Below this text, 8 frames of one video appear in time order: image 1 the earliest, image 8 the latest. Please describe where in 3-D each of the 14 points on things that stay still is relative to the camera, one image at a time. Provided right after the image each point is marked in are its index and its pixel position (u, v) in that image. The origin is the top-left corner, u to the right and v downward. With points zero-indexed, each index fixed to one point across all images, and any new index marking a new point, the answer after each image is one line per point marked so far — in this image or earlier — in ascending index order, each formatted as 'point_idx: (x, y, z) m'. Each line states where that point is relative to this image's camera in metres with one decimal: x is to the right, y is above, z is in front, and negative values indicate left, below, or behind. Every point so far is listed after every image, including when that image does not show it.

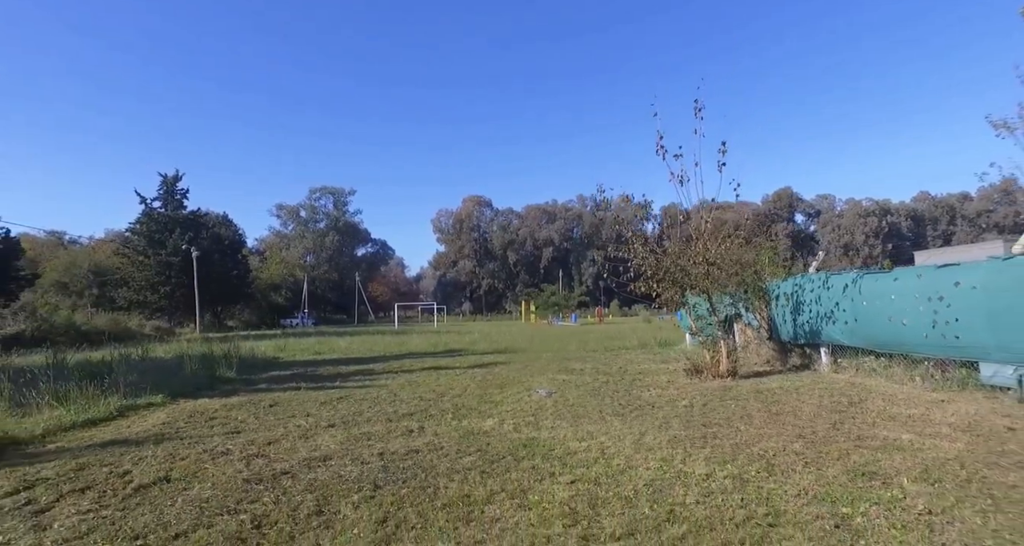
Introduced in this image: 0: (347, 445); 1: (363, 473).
0: (-1.7, -1.7, +5.9) m
1: (-1.2, -1.7, +4.8) m
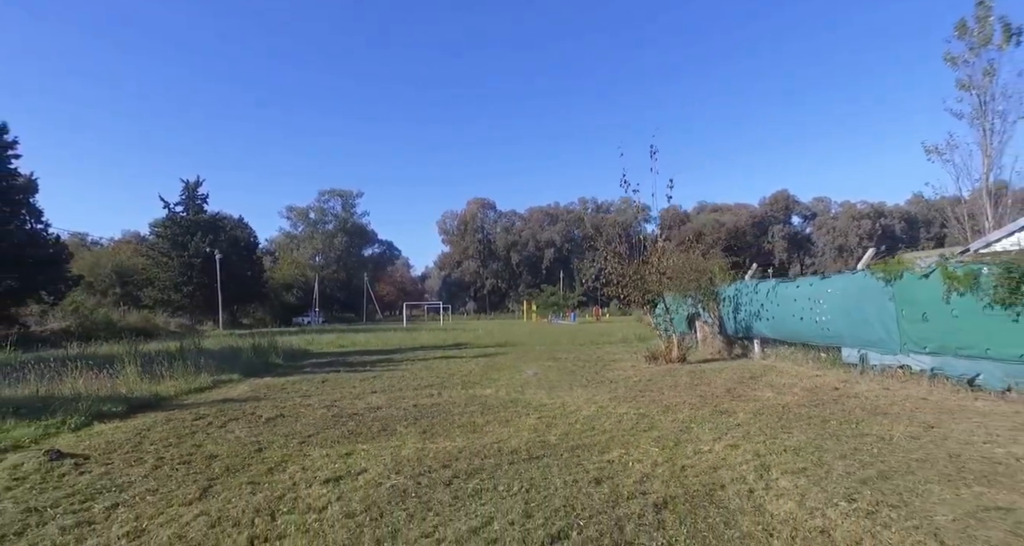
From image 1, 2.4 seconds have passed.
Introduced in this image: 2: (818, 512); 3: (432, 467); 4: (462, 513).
0: (-1.8, -1.9, +8.6) m
1: (-1.4, -1.8, +7.5) m
2: (+1.8, -1.4, +3.4) m
3: (-0.7, -1.6, +4.7) m
4: (-0.3, -1.5, +3.6) m
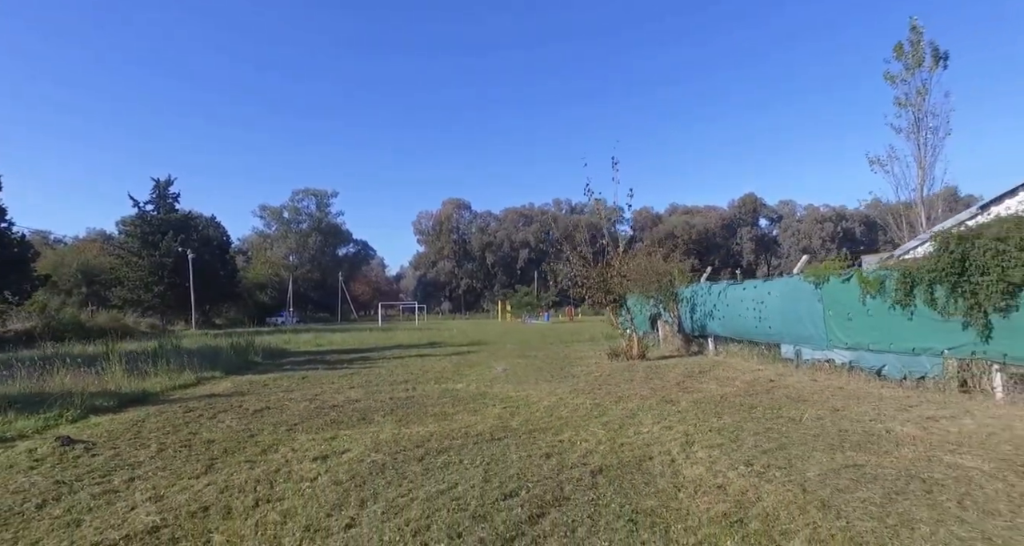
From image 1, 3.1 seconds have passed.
0: (-2.3, -1.9, +9.3) m
1: (-1.8, -1.9, +8.2) m
2: (+1.6, -1.5, +4.3) m
3: (-1.0, -1.6, +5.5) m
4: (-0.6, -1.6, +4.4) m
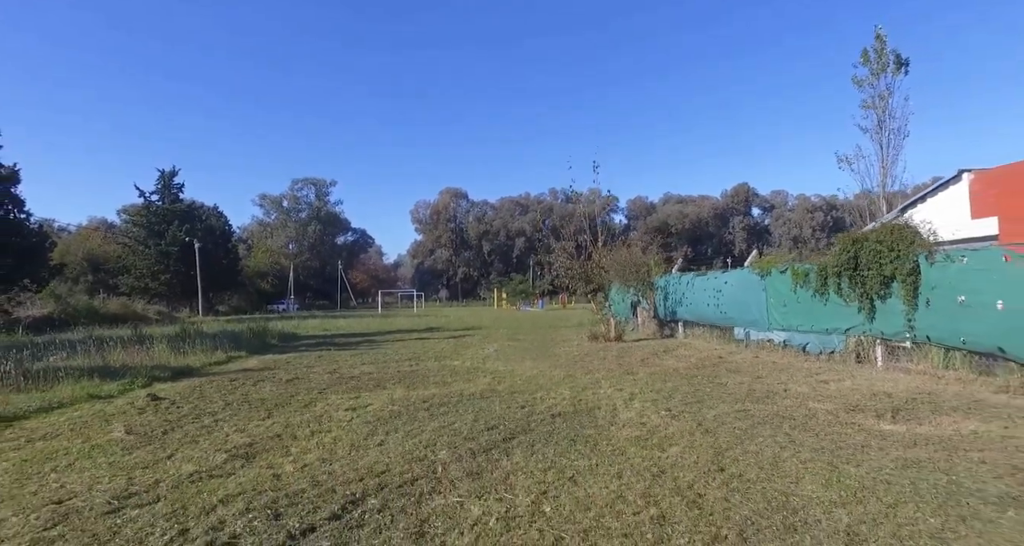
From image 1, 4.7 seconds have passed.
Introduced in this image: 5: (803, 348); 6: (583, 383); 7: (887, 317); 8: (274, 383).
0: (-2.5, -1.8, +10.9) m
1: (-2.0, -1.7, +9.8) m
2: (+1.4, -1.5, +5.9) m
3: (-1.2, -1.6, +7.1) m
4: (-0.8, -1.5, +6.0) m
5: (+4.8, -1.3, +9.5) m
6: (+1.0, -1.6, +8.3) m
7: (+4.9, -0.6, +7.6) m
8: (-3.7, -1.7, +8.9) m
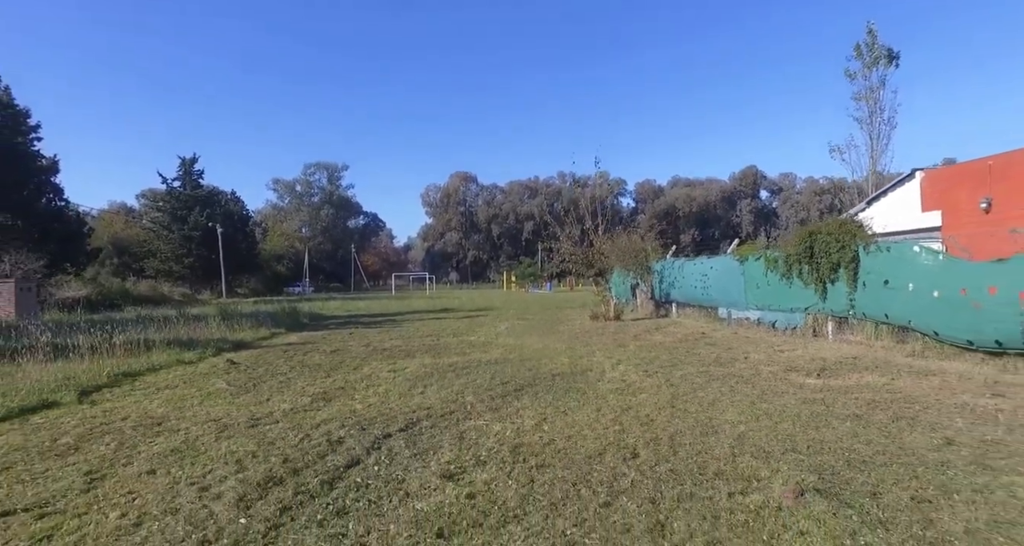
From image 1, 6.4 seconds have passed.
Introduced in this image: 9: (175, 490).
0: (-2.3, -1.5, +12.6) m
1: (-1.8, -1.5, +11.4) m
2: (+1.5, -1.3, +7.5) m
3: (-1.0, -1.4, +8.7) m
4: (-0.7, -1.4, +7.6) m
5: (+5.0, -1.0, +11.0) m
6: (+1.2, -1.4, +9.9) m
7: (+5.1, -0.4, +9.1) m
8: (-3.5, -1.5, +10.6) m
9: (-1.9, -1.2, +3.3) m
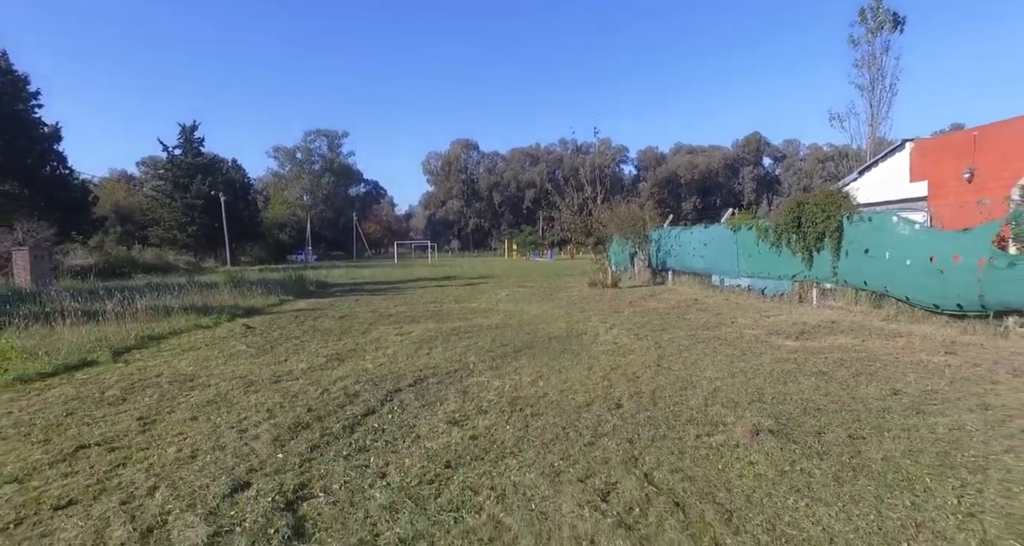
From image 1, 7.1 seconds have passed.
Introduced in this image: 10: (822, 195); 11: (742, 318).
0: (-2.3, -0.8, +13.1) m
1: (-1.8, -0.8, +12.0) m
2: (+1.5, -0.9, +8.0) m
3: (-1.0, -0.9, +9.2) m
4: (-0.7, -1.0, +8.1) m
5: (+5.0, -0.4, +11.5) m
6: (+1.2, -0.8, +10.4) m
7: (+5.1, +0.1, +9.5) m
8: (-3.5, -0.9, +11.1) m
9: (-1.9, -1.0, +3.8) m
10: (+5.1, +1.3, +9.5) m
11: (+3.7, -0.7, +9.3) m
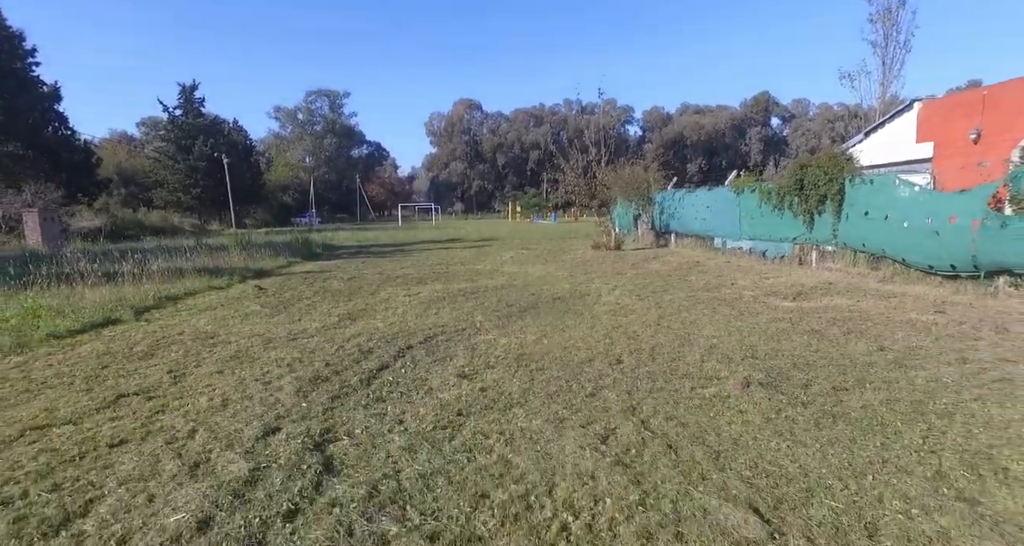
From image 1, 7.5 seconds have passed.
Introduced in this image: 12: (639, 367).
0: (-2.2, +0.1, +13.3) m
1: (-1.7, -0.1, +12.2) m
2: (+1.6, -0.4, +8.2) m
3: (-1.0, -0.3, +9.5) m
4: (-0.6, -0.4, +8.4) m
5: (+5.1, +0.4, +11.7) m
6: (+1.3, -0.1, +10.6) m
7: (+5.1, +0.8, +9.6) m
8: (-3.4, -0.1, +11.3) m
9: (-1.9, -0.8, +4.0) m
10: (+5.2, +1.9, +9.6) m
11: (+3.8, -0.1, +9.5) m
12: (+1.0, -0.7, +4.5) m
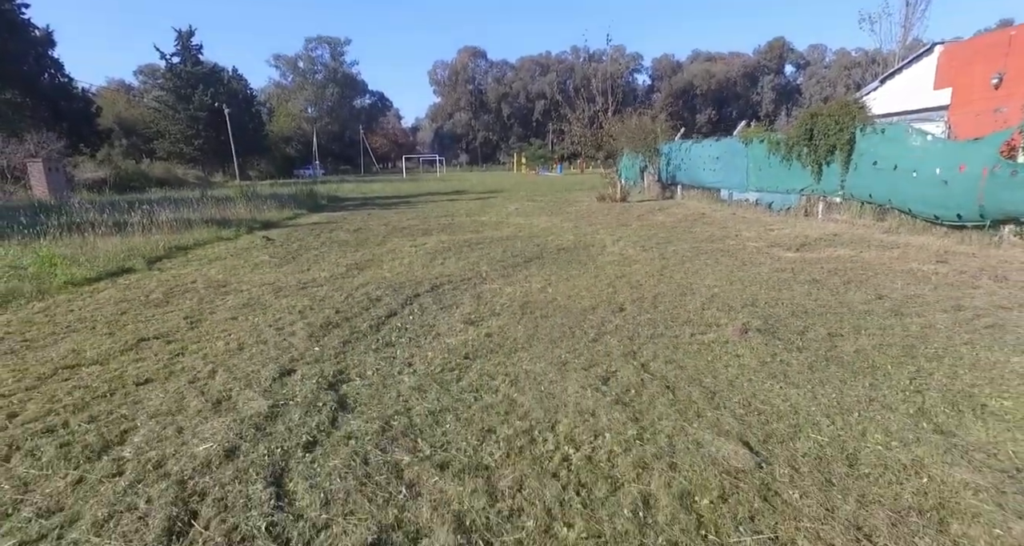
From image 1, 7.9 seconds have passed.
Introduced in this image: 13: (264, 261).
0: (-2.1, +1.2, +13.3) m
1: (-1.6, +1.0, +12.2) m
2: (+1.6, +0.3, +8.3) m
3: (-0.9, +0.5, +9.5) m
4: (-0.5, +0.3, +8.5) m
5: (+5.2, +1.3, +11.6) m
6: (+1.4, +0.8, +10.7) m
7: (+5.2, +1.6, +9.6) m
8: (-3.3, +0.8, +11.4) m
9: (-1.8, -0.4, +4.2) m
10: (+5.3, +2.7, +9.4) m
11: (+3.9, +0.7, +9.5) m
12: (+1.0, -0.3, +4.6) m
13: (-3.3, +0.2, +7.6) m
